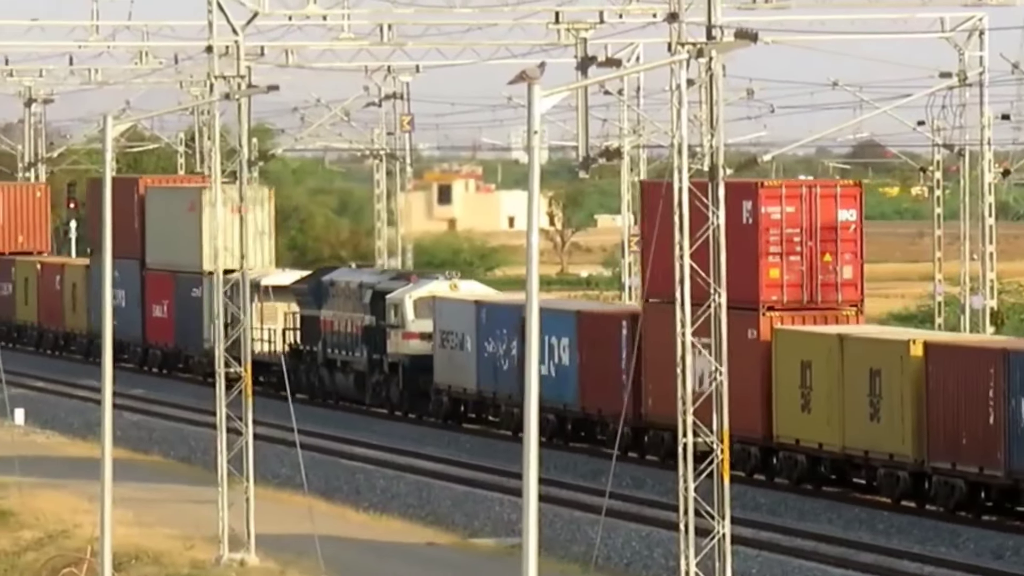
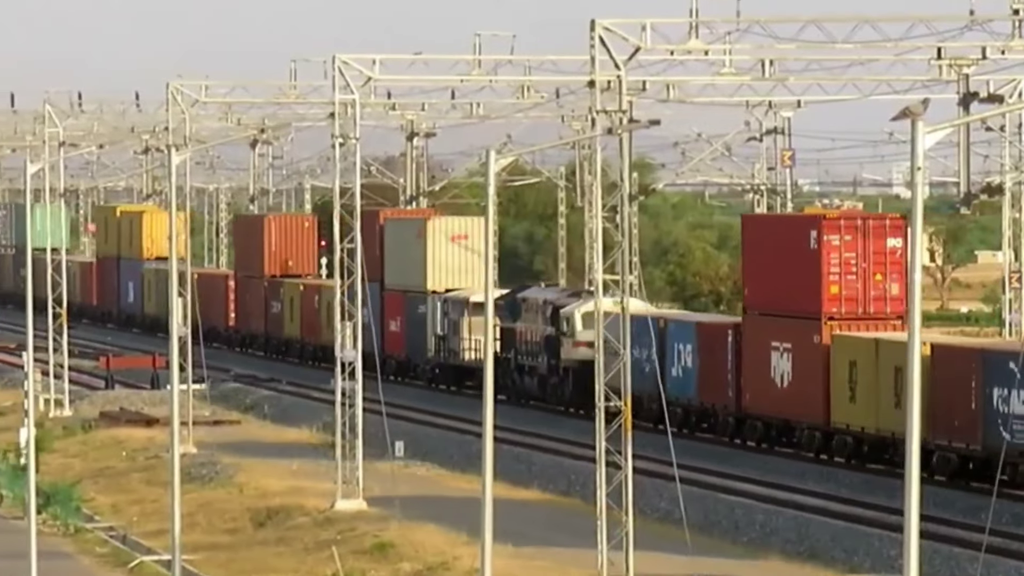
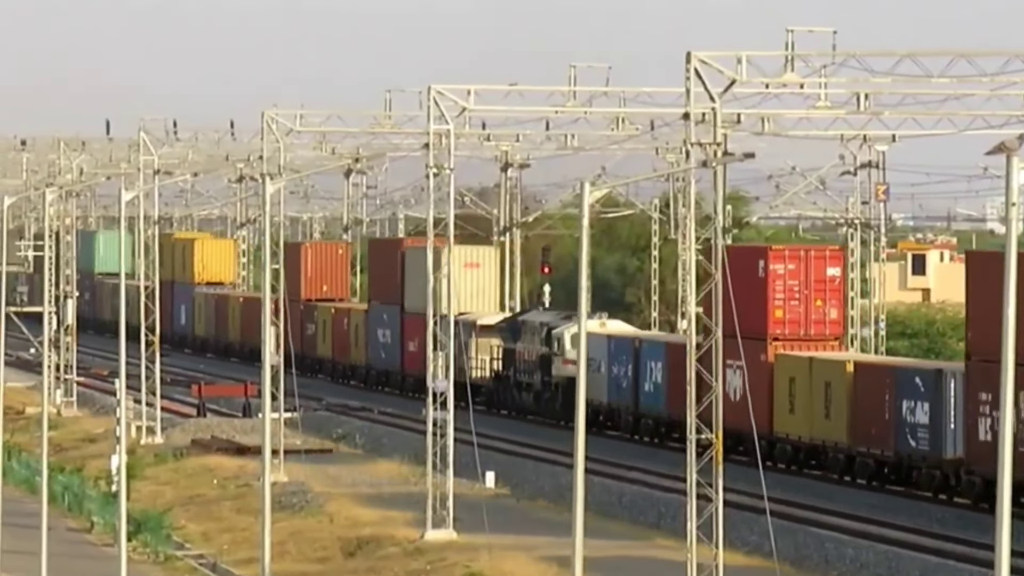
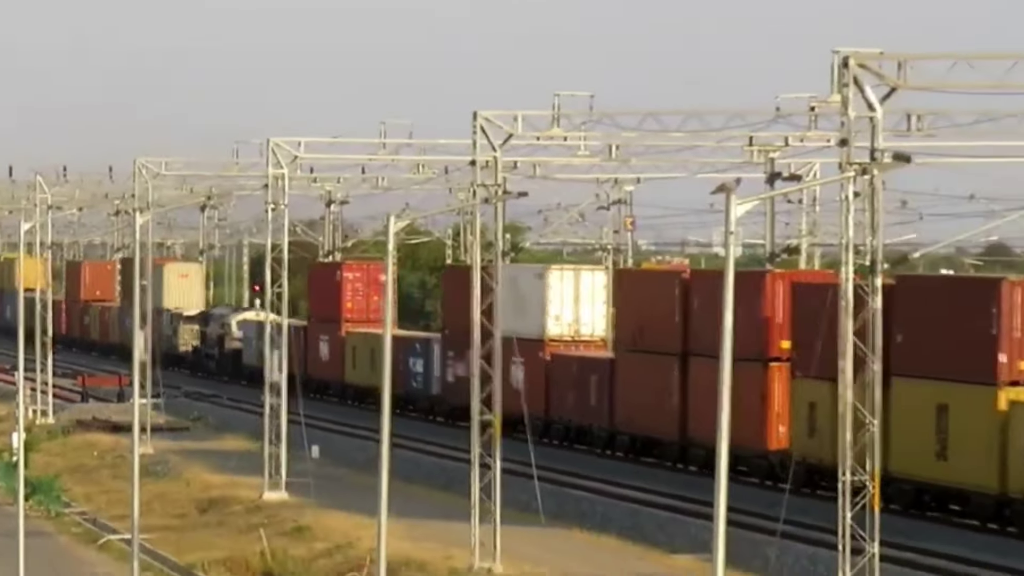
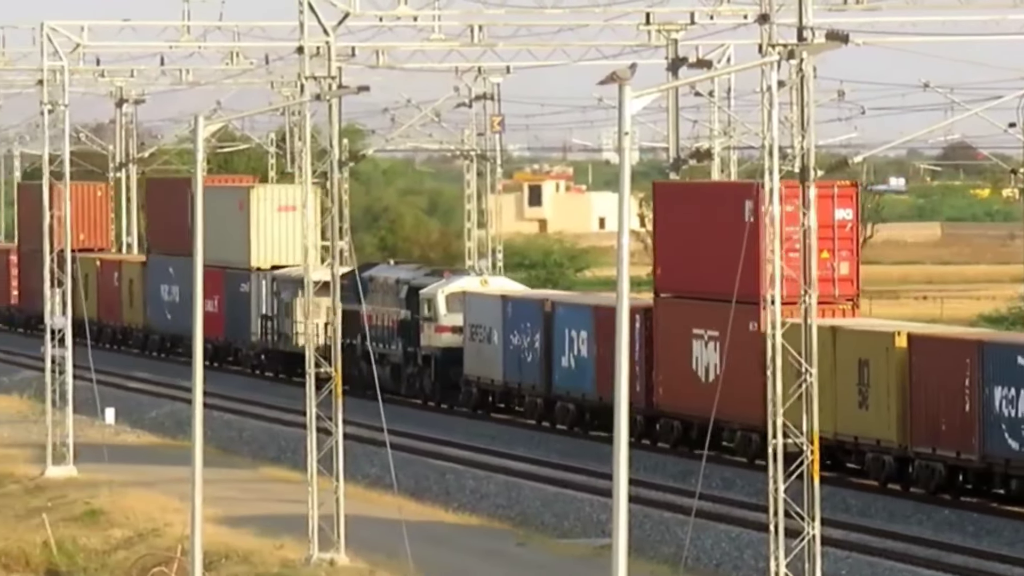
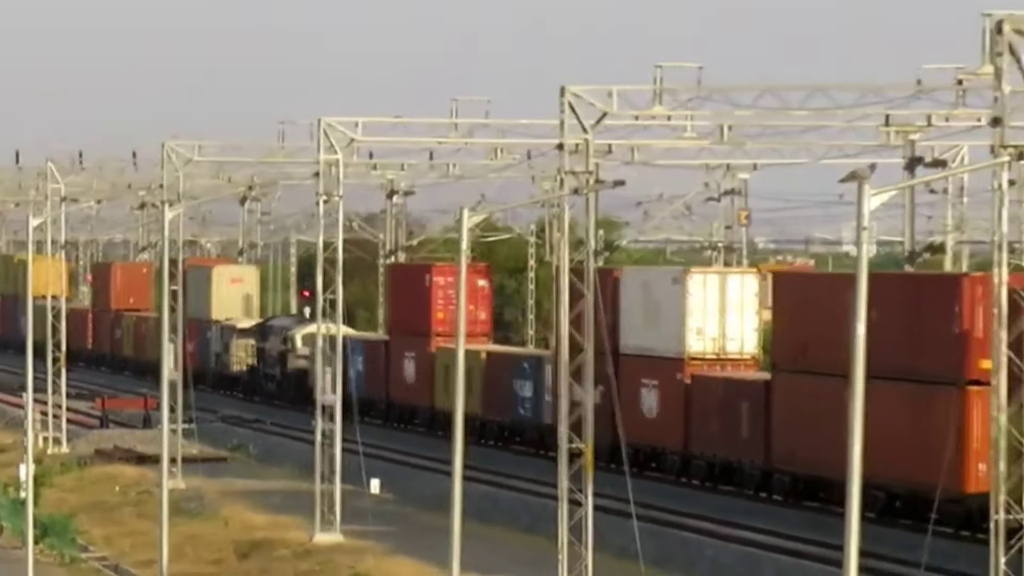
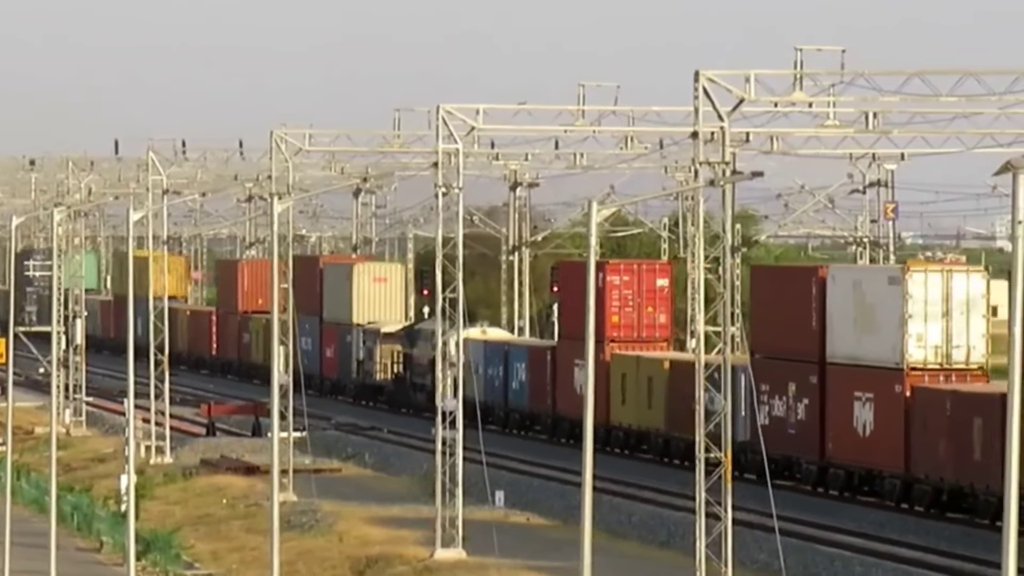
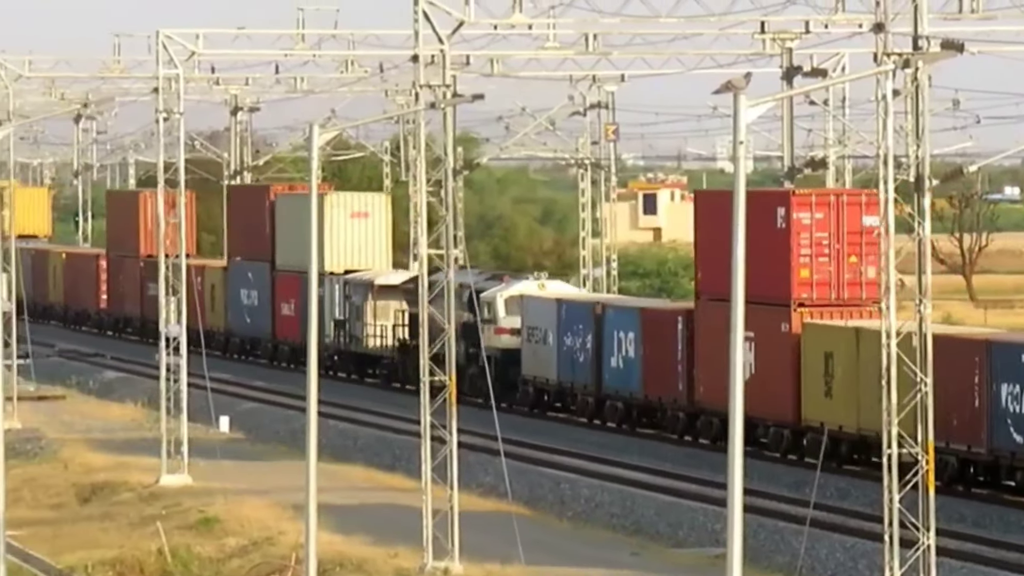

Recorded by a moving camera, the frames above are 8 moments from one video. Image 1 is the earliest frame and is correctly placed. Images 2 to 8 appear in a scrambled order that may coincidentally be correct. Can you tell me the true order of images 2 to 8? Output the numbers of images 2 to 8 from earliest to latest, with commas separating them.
5, 8, 2, 3, 7, 6, 4
